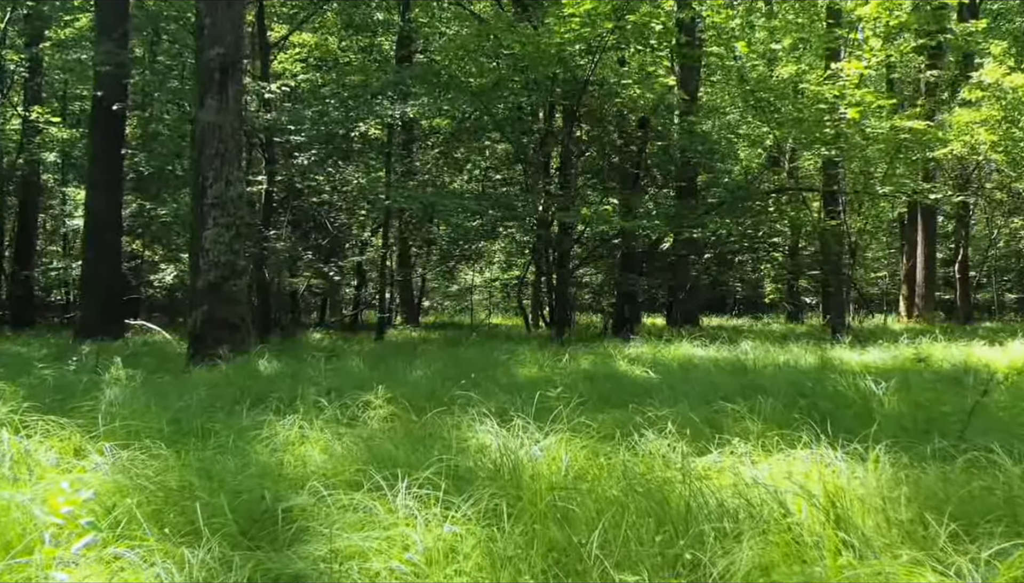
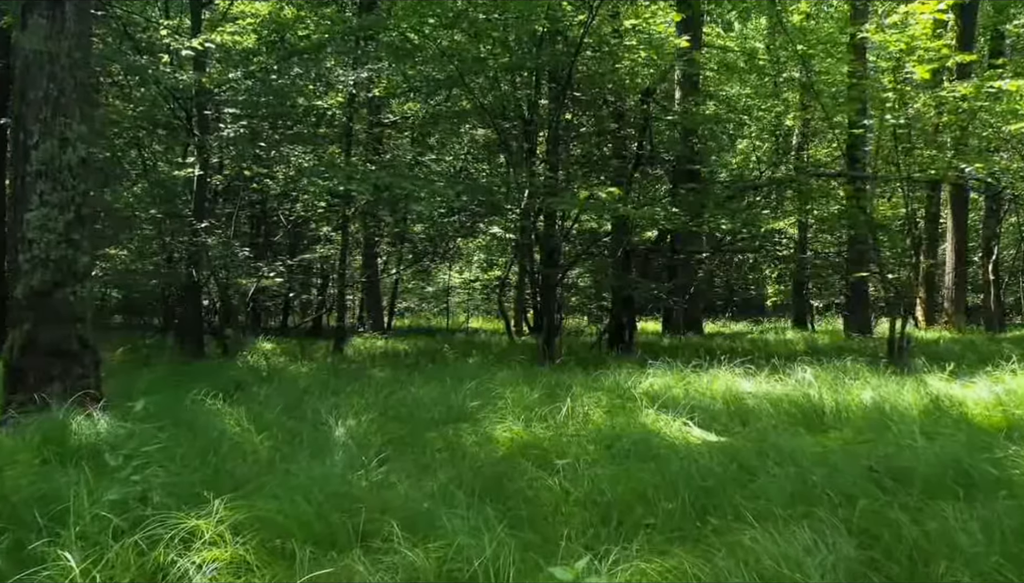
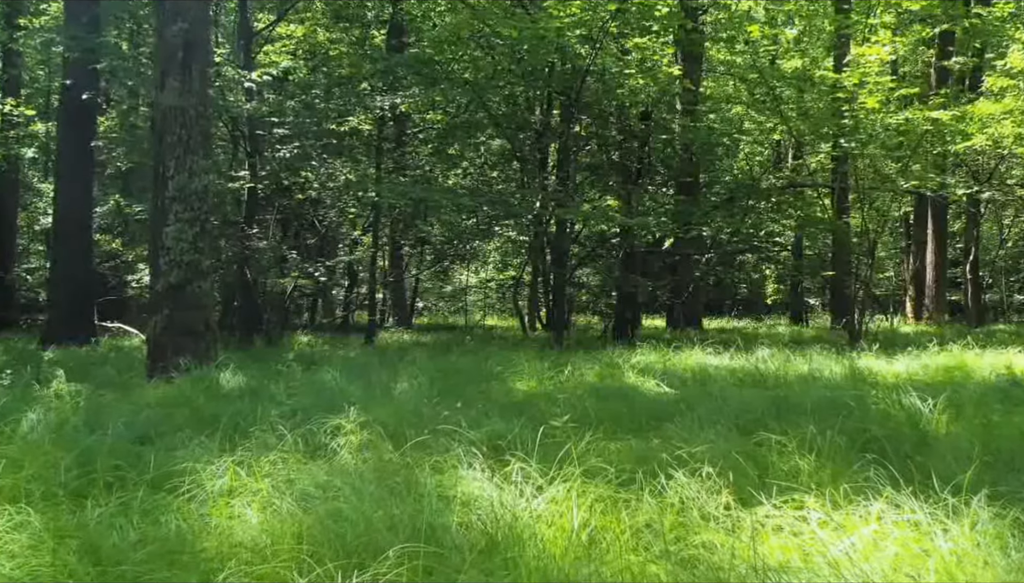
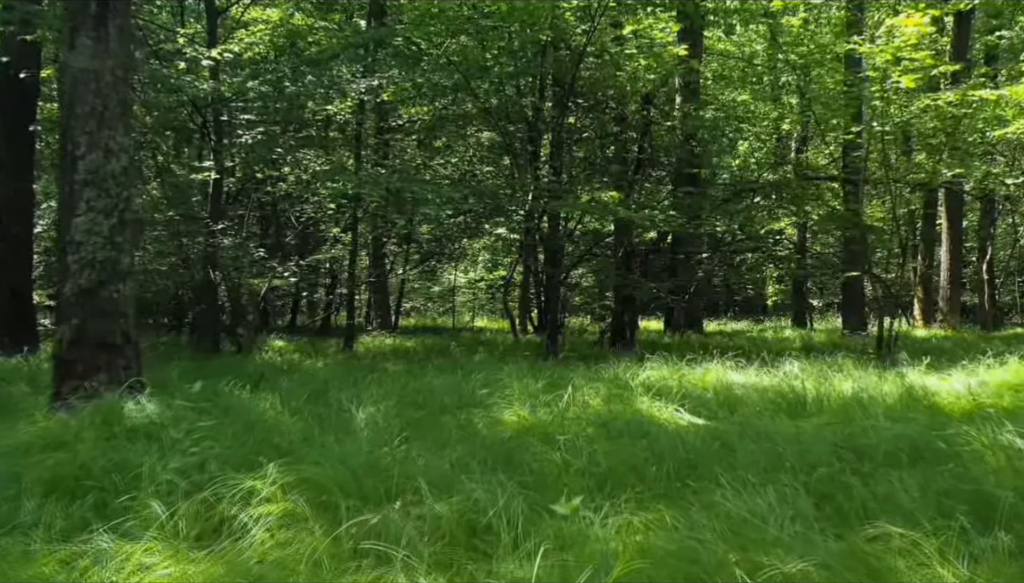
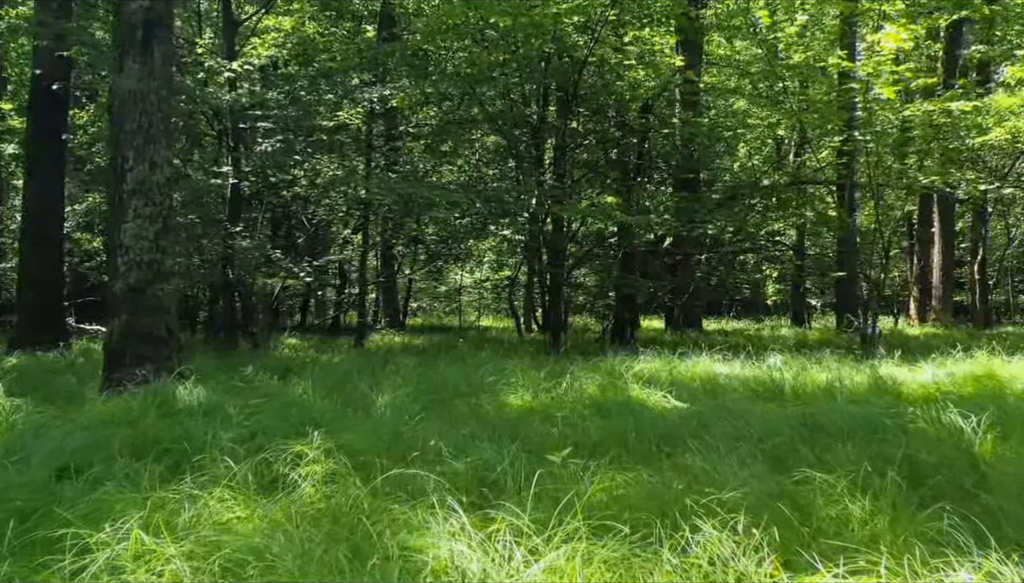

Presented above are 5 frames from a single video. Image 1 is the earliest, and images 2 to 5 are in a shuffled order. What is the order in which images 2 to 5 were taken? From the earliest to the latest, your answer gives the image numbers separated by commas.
3, 5, 4, 2
